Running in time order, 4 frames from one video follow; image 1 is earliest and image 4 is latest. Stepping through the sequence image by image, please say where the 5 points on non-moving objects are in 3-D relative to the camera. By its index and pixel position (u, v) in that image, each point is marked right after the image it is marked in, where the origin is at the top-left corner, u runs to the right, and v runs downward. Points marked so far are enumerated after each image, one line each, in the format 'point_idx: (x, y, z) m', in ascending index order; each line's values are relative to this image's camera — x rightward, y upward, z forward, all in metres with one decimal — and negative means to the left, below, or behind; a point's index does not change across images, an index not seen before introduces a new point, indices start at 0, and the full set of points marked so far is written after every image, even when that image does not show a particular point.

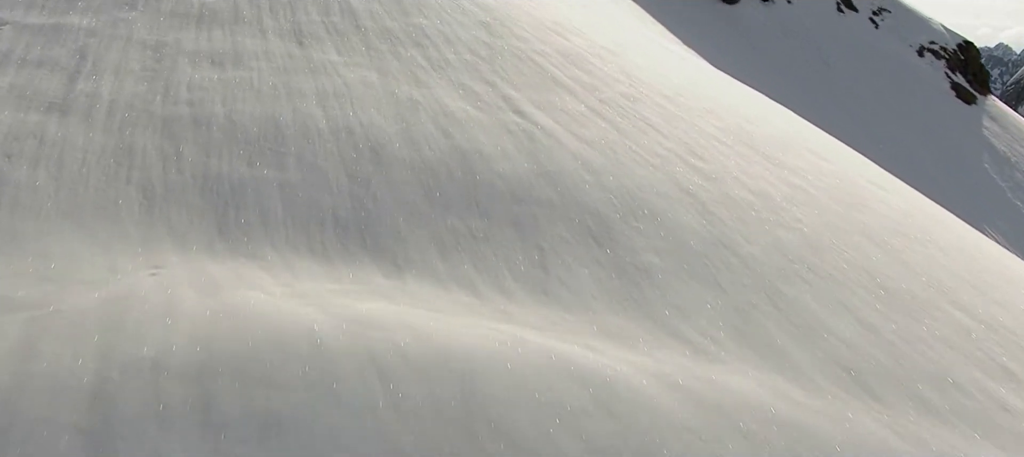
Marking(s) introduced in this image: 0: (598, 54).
0: (+0.6, +1.2, +6.7) m
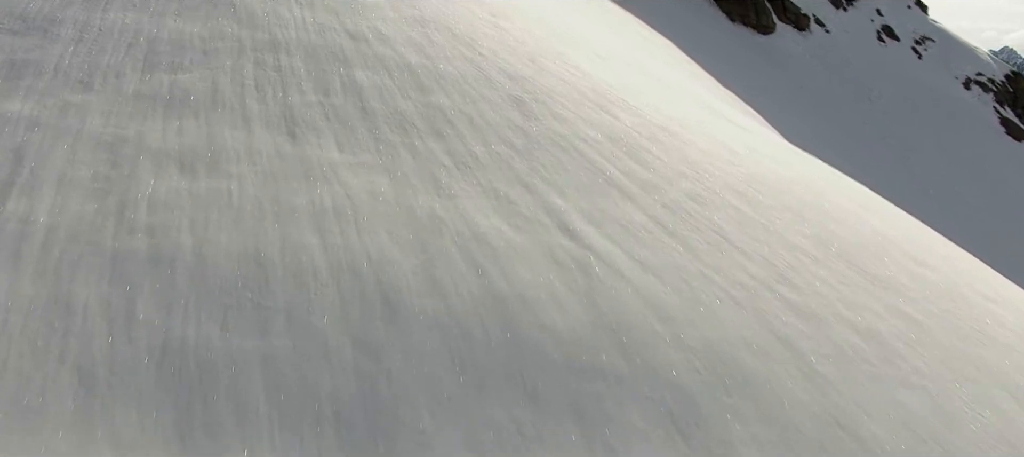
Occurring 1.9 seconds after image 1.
0: (+0.8, +0.6, +5.6) m
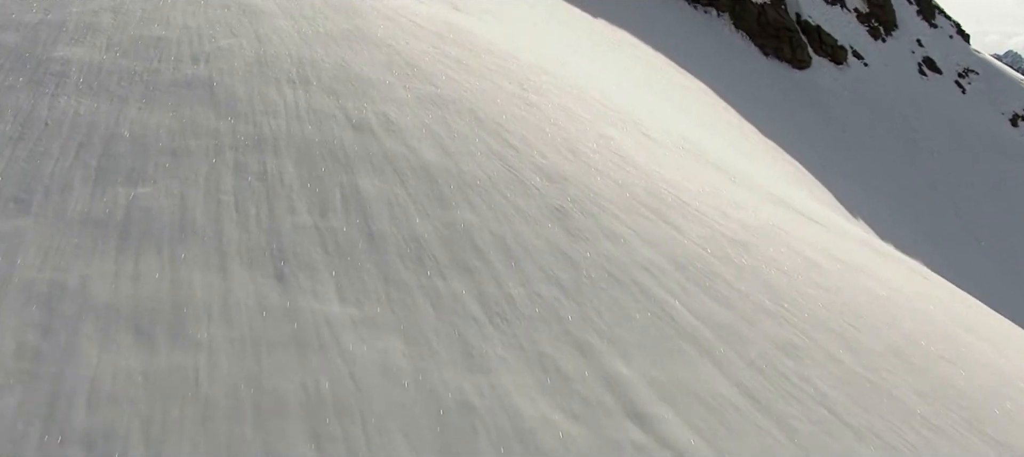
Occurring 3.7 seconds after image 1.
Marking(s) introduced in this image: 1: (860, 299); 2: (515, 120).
0: (+1.0, -0.1, +4.6) m
1: (+1.7, -0.3, +4.7) m
2: (0.0, +0.6, +5.2) m
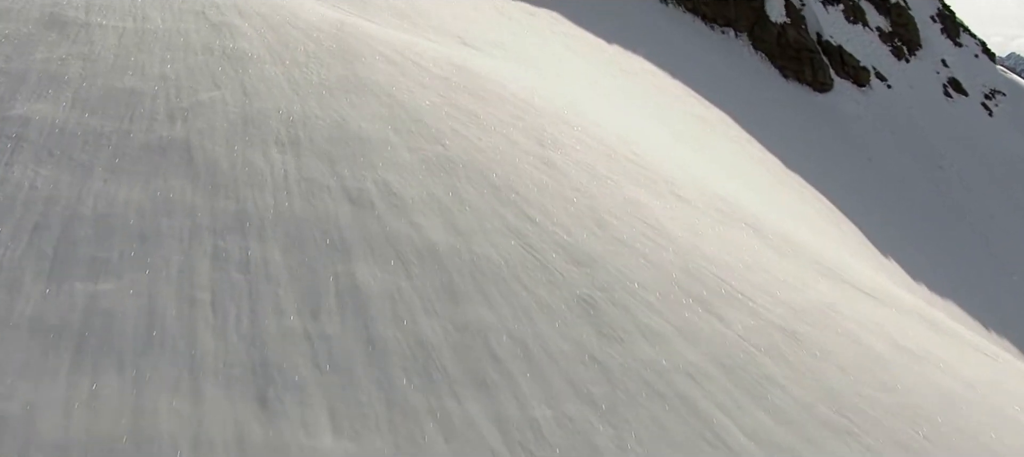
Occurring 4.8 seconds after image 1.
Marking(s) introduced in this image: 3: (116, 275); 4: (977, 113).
0: (+1.1, -0.5, +4.0) m
1: (+1.8, -0.7, +4.1) m
2: (+0.1, +0.2, +4.6) m
3: (-1.5, -0.2, +3.6) m
4: (+9.0, +2.3, +18.3) m
